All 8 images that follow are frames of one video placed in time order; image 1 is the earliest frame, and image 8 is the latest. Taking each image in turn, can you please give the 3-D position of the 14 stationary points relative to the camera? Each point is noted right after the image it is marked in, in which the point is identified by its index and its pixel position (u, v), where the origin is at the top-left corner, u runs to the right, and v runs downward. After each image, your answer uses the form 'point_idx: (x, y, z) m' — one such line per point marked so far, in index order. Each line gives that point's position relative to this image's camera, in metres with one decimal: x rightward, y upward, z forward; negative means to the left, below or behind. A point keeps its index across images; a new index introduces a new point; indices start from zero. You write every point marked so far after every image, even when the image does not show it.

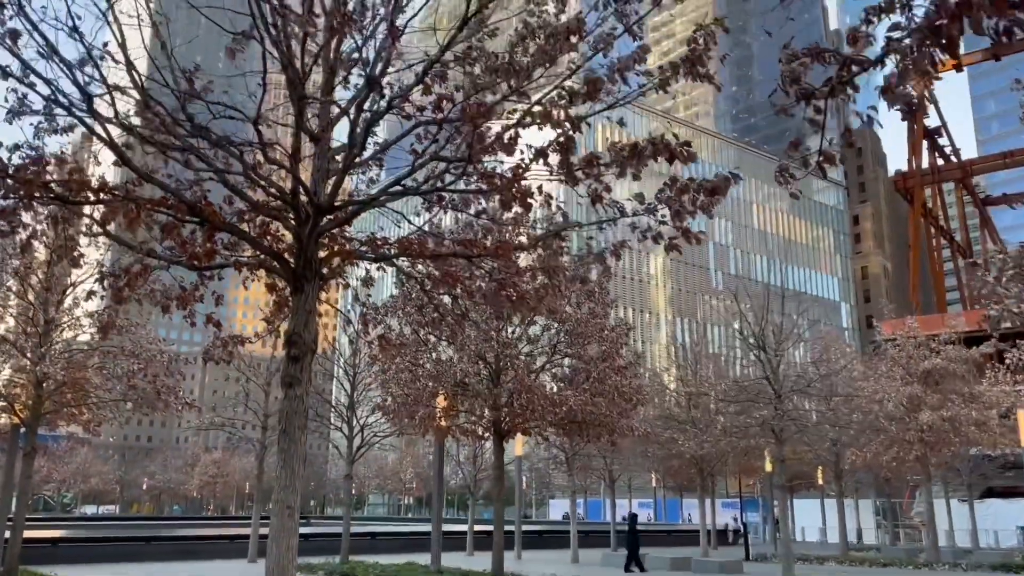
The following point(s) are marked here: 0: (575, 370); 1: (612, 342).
0: (+1.4, -1.7, +17.3) m
1: (+2.2, -1.2, +17.9) m
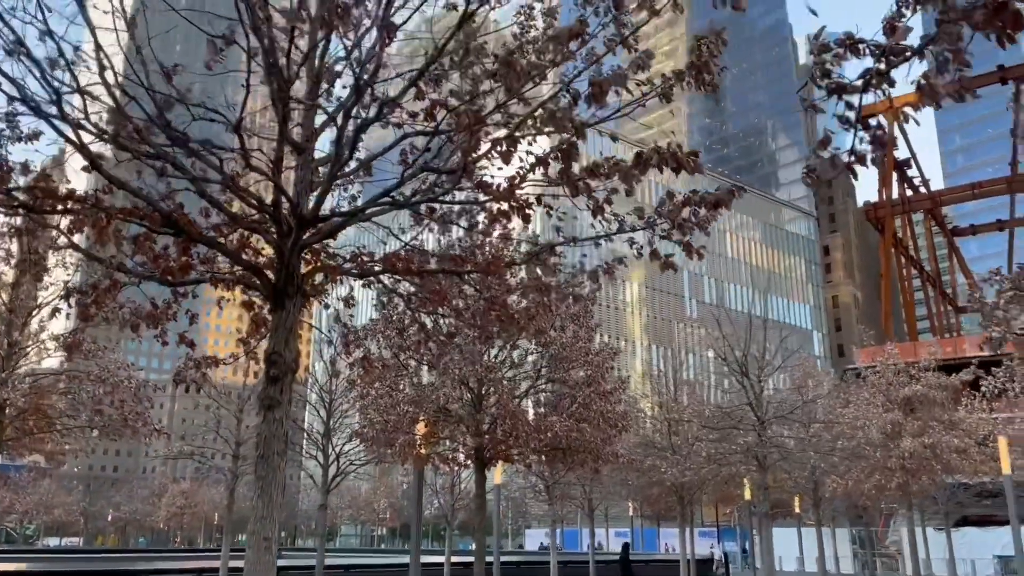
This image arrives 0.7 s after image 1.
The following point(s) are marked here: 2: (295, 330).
0: (+1.0, -2.2, +17.0) m
1: (+1.8, -1.7, +17.6) m
2: (-2.0, -0.4, +7.5) m
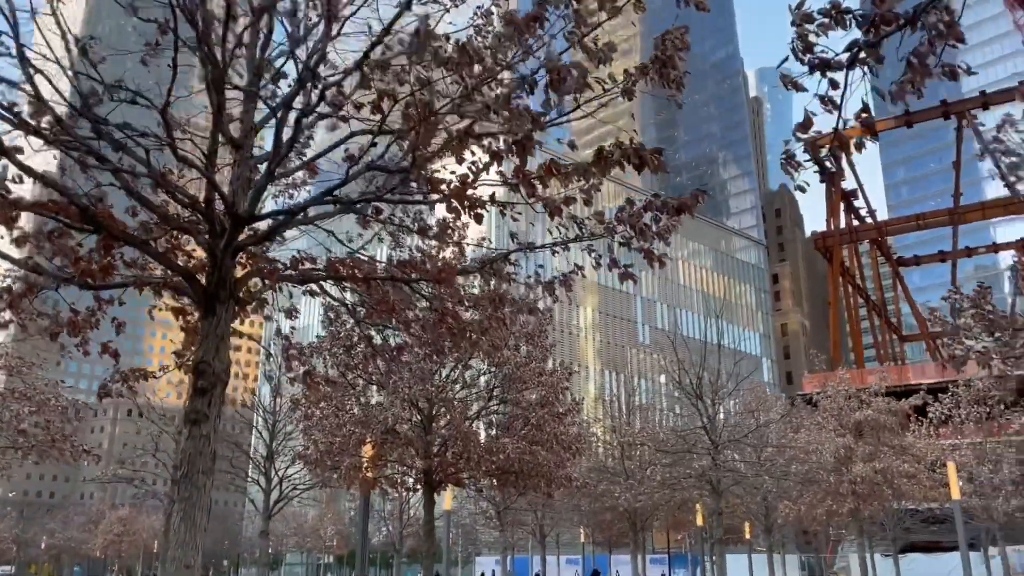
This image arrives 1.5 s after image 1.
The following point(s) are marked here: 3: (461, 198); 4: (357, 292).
0: (0.0, -2.6, +16.5) m
1: (+0.8, -2.1, +17.2) m
2: (-2.4, -0.4, +6.9) m
3: (-0.4, +0.7, +6.0) m
4: (-1.7, 0.0, +8.8) m
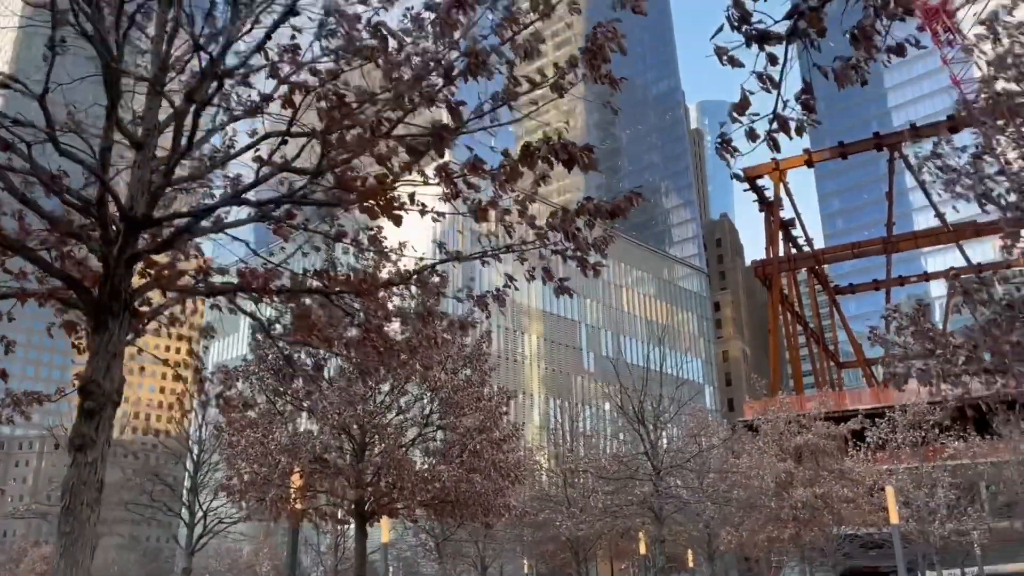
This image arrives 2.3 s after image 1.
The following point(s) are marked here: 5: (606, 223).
0: (-1.2, -3.0, +15.9) m
1: (-0.5, -2.5, +16.6) m
2: (-3.0, -0.5, +6.2) m
3: (-0.9, +0.6, +5.5) m
4: (-2.4, -0.2, +8.2) m
5: (+0.7, +0.5, +6.2) m
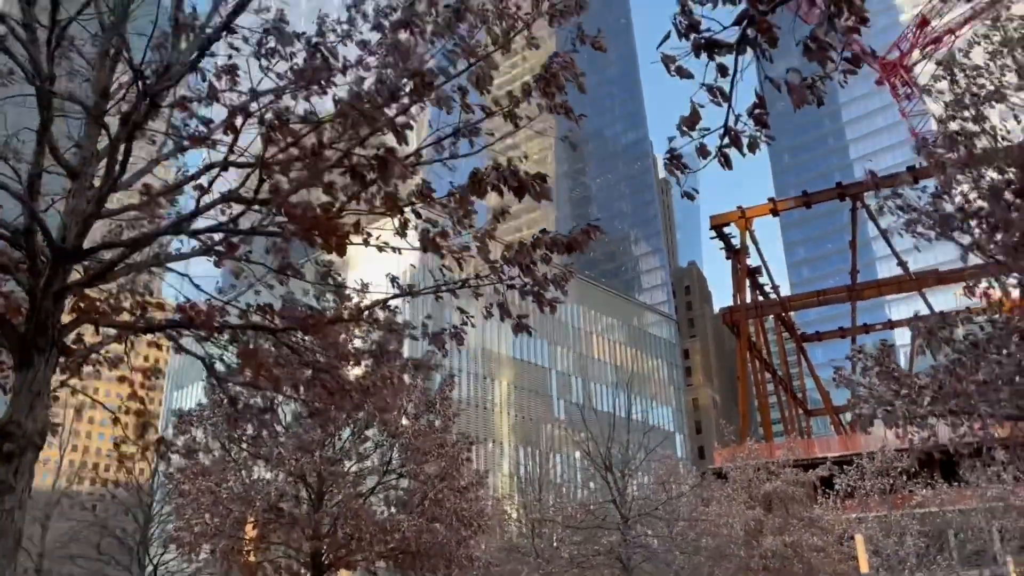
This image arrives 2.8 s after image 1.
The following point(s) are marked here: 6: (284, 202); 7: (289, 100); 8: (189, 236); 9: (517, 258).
0: (-1.9, -3.8, +15.4) m
1: (-1.2, -3.4, +16.2) m
2: (-3.3, -0.8, +5.8) m
3: (-1.2, +0.4, +5.3) m
4: (-2.8, -0.6, +7.8) m
5: (+0.4, +0.2, +6.0) m
6: (-1.5, +0.6, +5.2) m
7: (-1.4, +1.2, +5.3) m
8: (-2.3, +0.4, +5.9) m
9: (0.0, +0.2, +6.0) m
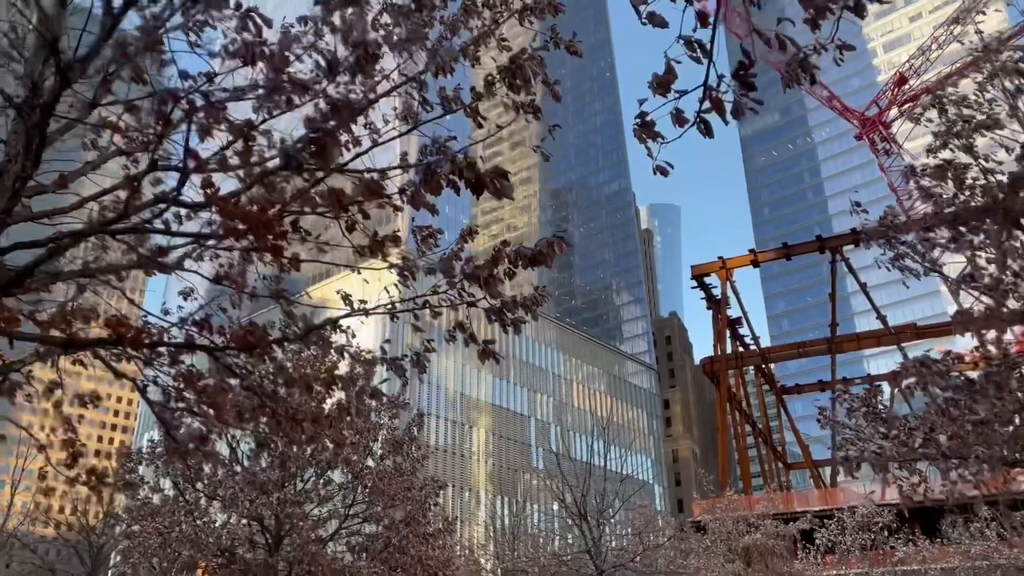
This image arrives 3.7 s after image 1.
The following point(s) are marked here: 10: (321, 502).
0: (-2.5, -4.4, +14.6) m
1: (-1.8, -4.1, +15.4) m
2: (-3.6, -0.8, +5.2) m
3: (-1.5, +0.3, +4.8) m
4: (-3.1, -0.7, +7.2) m
5: (+0.1, +0.1, +5.5) m
6: (-1.7, +0.5, +4.7) m
7: (-1.7, +1.2, +4.8) m
8: (-2.6, +0.3, +5.3) m
9: (-0.2, +0.1, +5.5) m
10: (-3.4, -3.8, +14.5) m
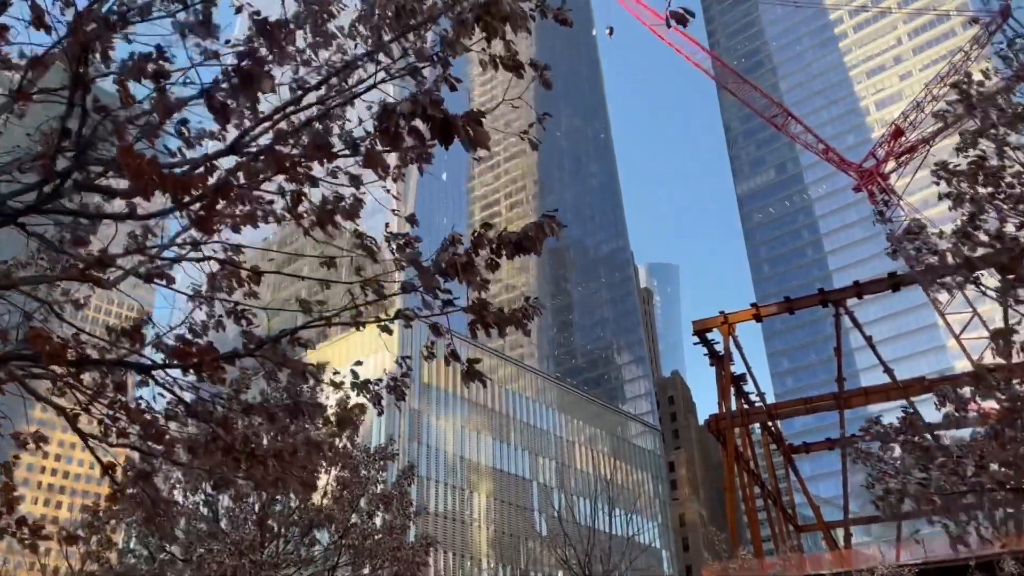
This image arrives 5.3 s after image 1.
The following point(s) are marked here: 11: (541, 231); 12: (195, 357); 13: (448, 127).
0: (-2.5, -5.1, +13.4) m
1: (-1.8, -4.8, +14.3) m
2: (-3.7, -0.8, +4.3) m
3: (-1.6, +0.4, +4.0) m
4: (-3.2, -0.9, +6.3) m
5: (0.0, +0.1, +4.7) m
6: (-1.8, +0.6, +3.9) m
7: (-1.8, +1.2, +4.1) m
8: (-2.7, +0.3, +4.5) m
9: (-0.3, +0.1, +4.7) m
10: (-3.5, -4.5, +13.4) m
11: (+0.2, +0.3, +4.5) m
12: (-2.0, -0.4, +5.2) m
13: (-0.3, +0.7, +3.4) m
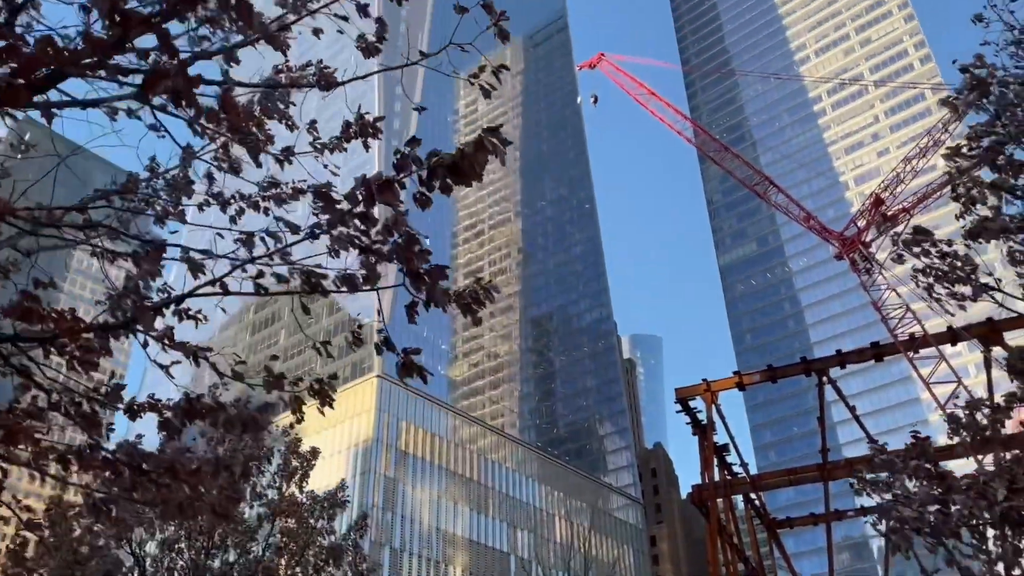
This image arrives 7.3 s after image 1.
0: (-3.1, -5.6, +11.9) m
1: (-2.4, -5.4, +12.8) m
2: (-4.0, -0.4, +3.3) m
3: (-1.8, +0.7, +3.1) m
4: (-3.5, -0.7, +5.3) m
5: (-0.3, +0.4, +3.8) m
6: (-2.1, +0.9, +3.0) m
7: (-2.0, +1.5, +3.2) m
8: (-3.0, +0.6, +3.6) m
9: (-0.6, +0.4, +3.8) m
10: (-4.0, -5.0, +12.0) m
11: (-0.1, +0.6, +3.6) m
12: (-2.3, -0.2, +4.2) m
13: (-0.5, +1.0, +2.6) m
